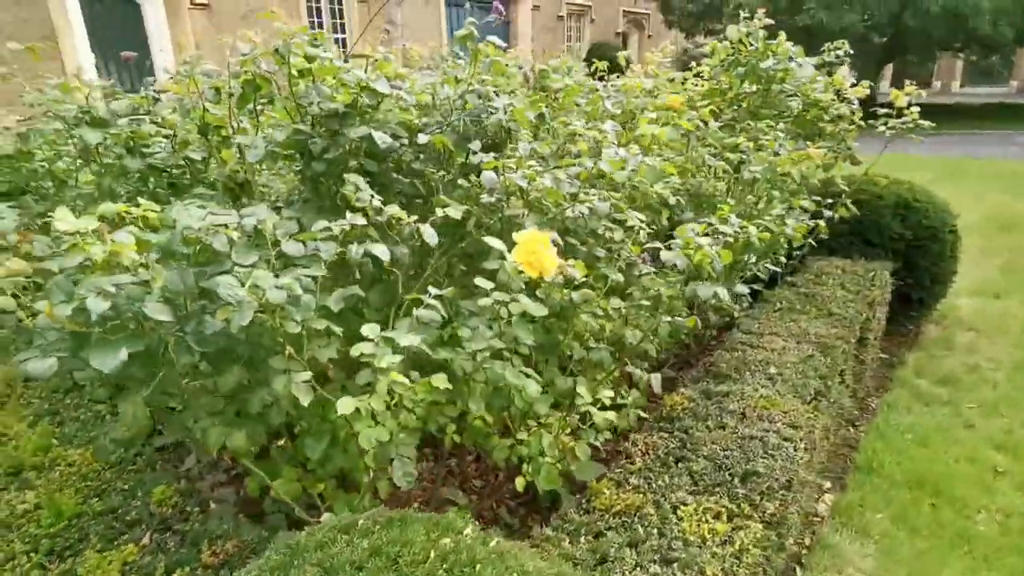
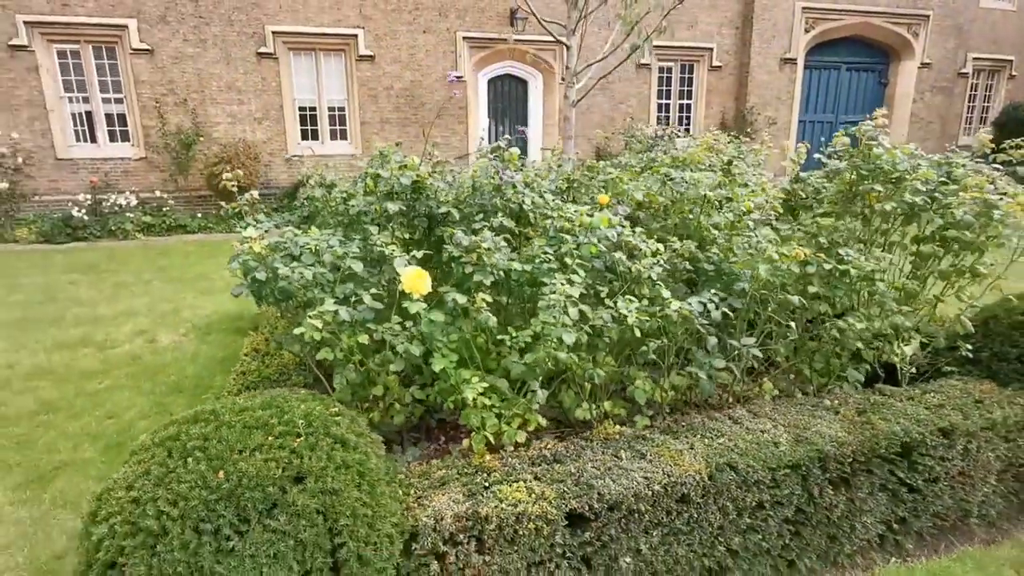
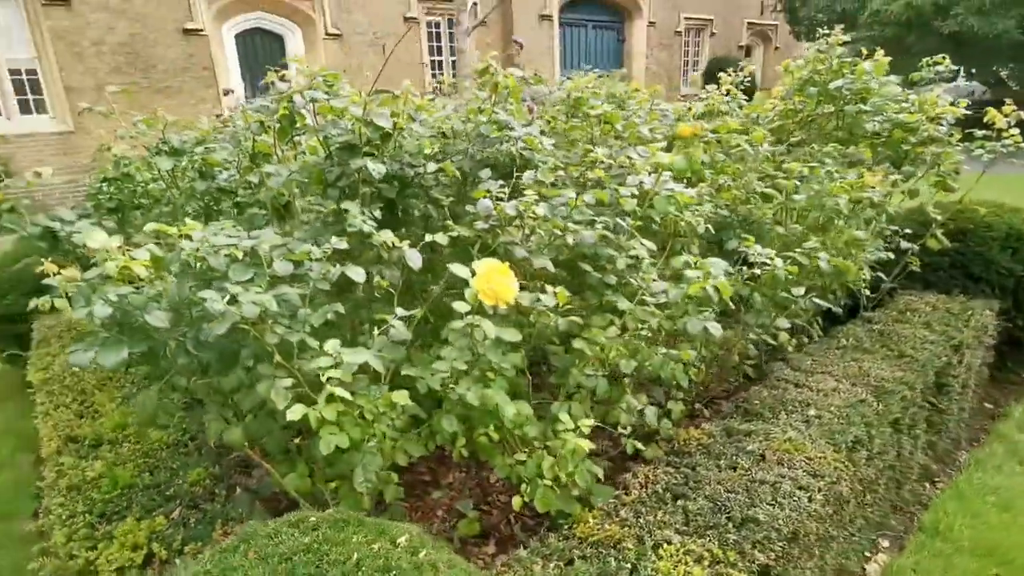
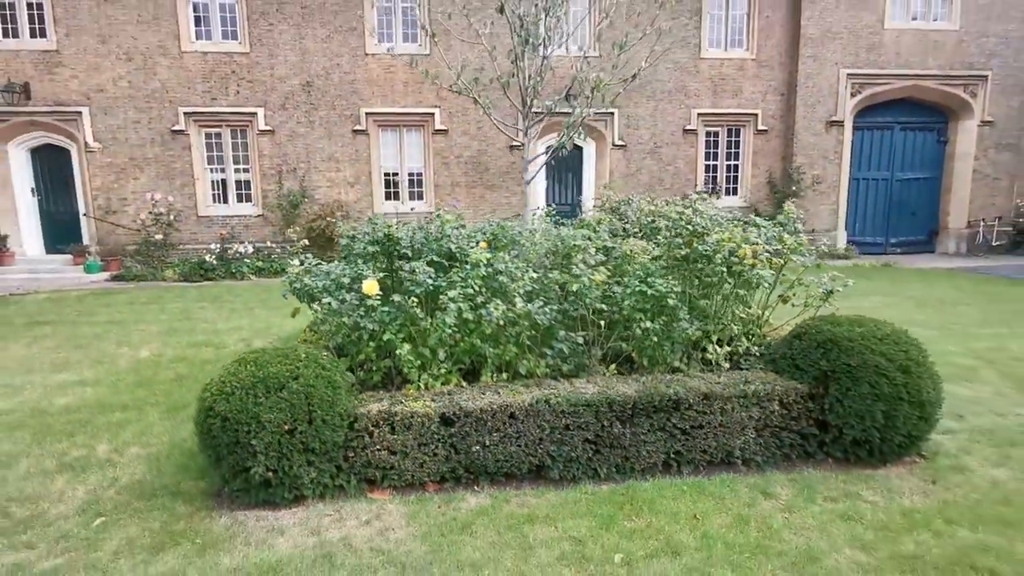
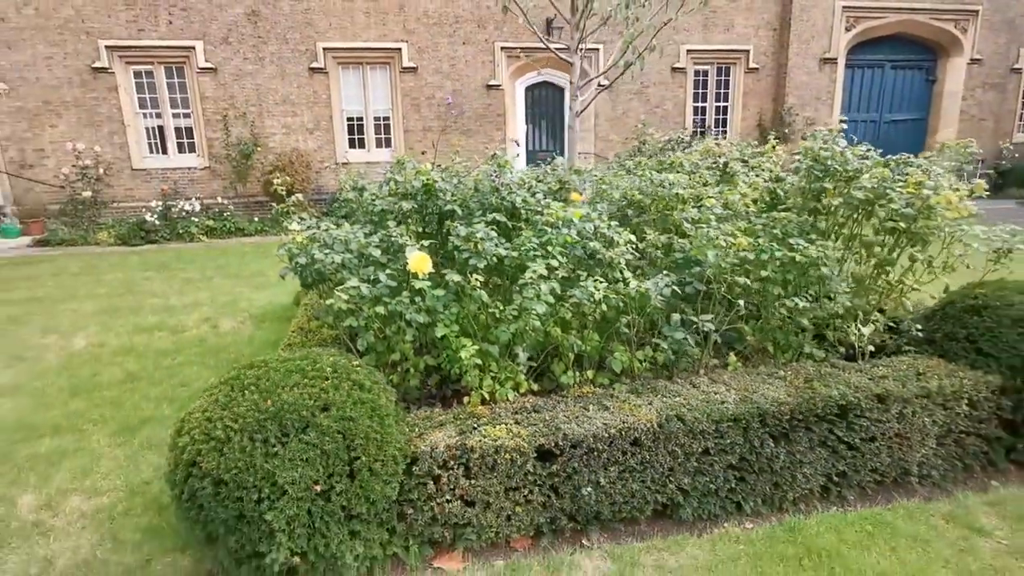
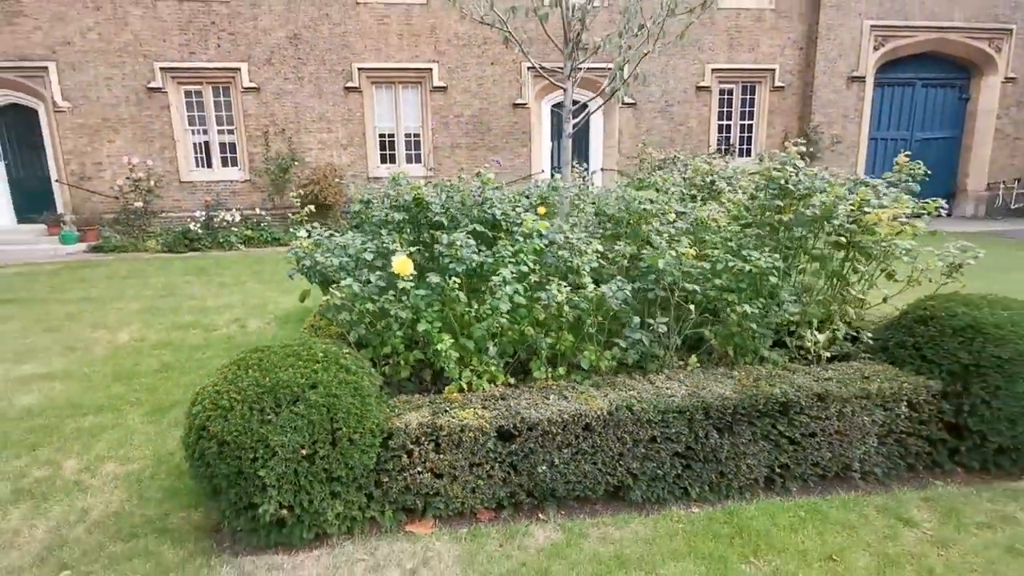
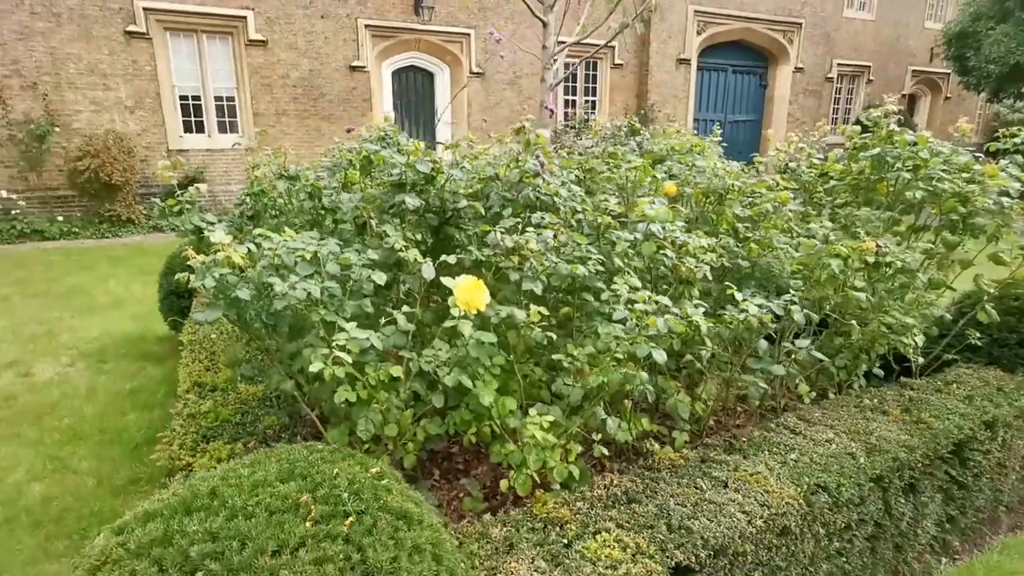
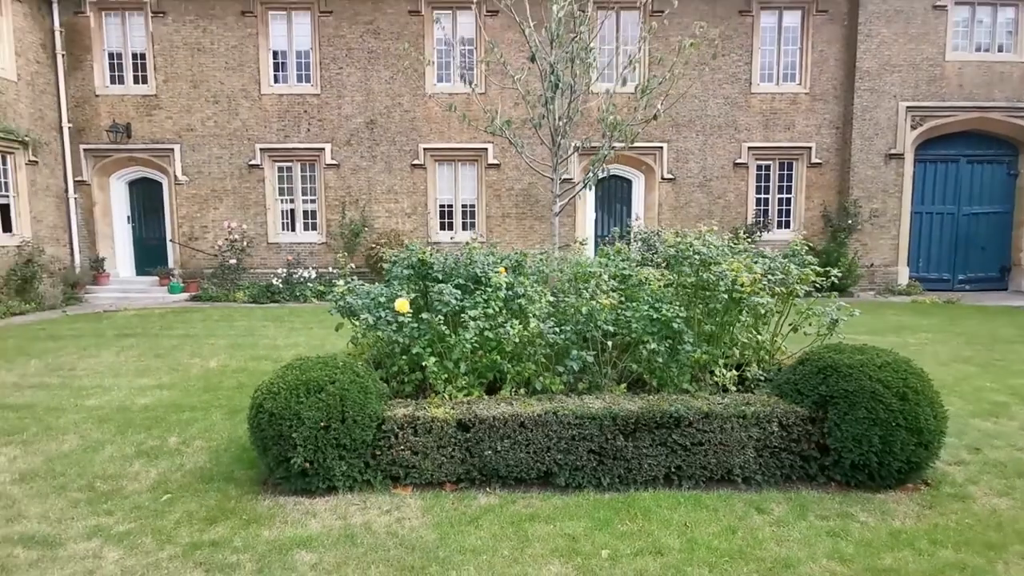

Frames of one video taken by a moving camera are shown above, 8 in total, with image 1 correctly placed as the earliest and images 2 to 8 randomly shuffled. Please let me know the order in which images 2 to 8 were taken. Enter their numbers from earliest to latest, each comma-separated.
3, 7, 2, 5, 6, 4, 8
